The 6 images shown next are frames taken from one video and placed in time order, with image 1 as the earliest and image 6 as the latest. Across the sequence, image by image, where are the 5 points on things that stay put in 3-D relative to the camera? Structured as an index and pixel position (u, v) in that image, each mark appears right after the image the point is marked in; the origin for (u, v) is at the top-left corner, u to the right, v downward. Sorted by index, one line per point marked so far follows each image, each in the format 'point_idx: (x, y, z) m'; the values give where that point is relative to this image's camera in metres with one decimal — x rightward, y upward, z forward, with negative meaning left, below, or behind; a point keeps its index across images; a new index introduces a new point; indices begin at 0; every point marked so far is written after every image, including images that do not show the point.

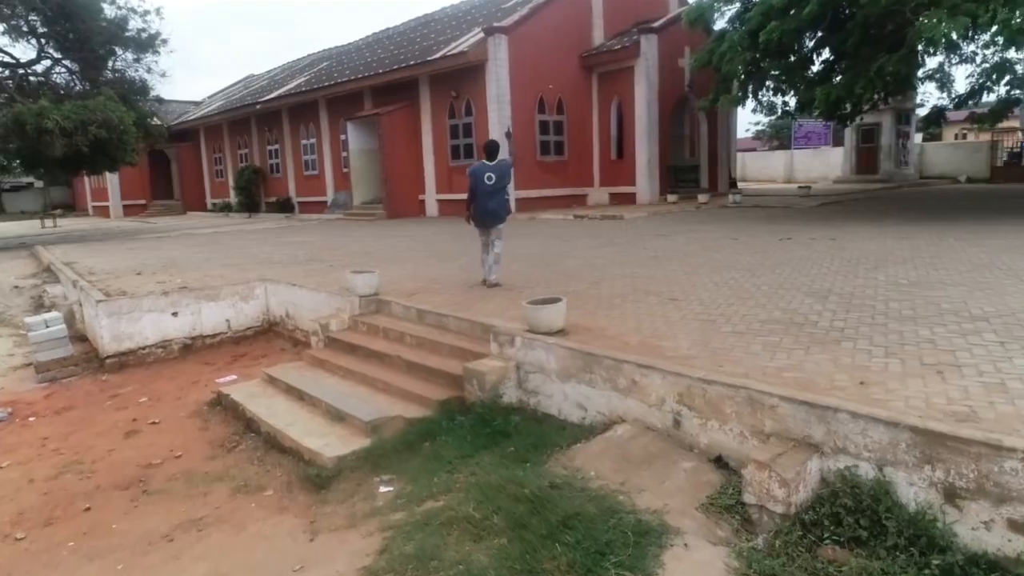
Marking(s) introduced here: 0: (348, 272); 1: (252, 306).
0: (-1.5, +0.1, +7.2) m
1: (-2.7, -0.2, +8.5) m
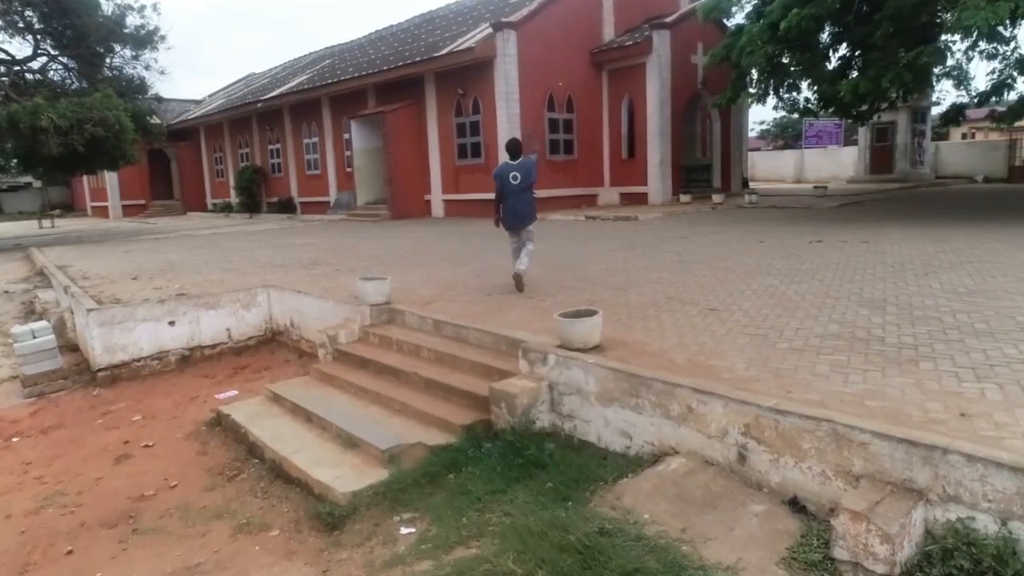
0: (-1.3, +0.1, +6.7) m
1: (-2.5, -0.3, +7.9) m
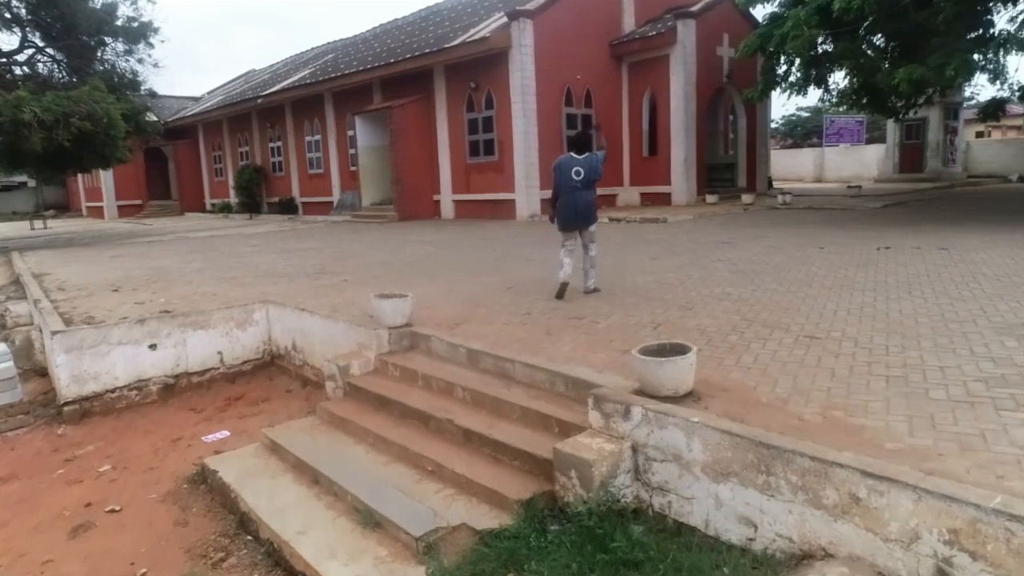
0: (-1.0, -0.1, +5.6) m
1: (-2.2, -0.4, +6.8) m
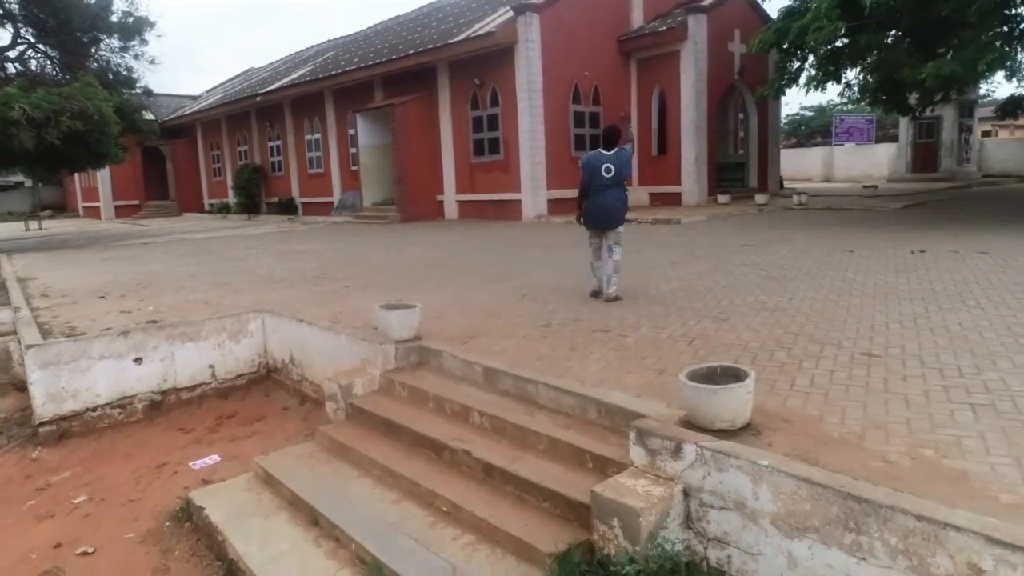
0: (-0.8, -0.1, +5.1) m
1: (-2.1, -0.5, +6.3) m
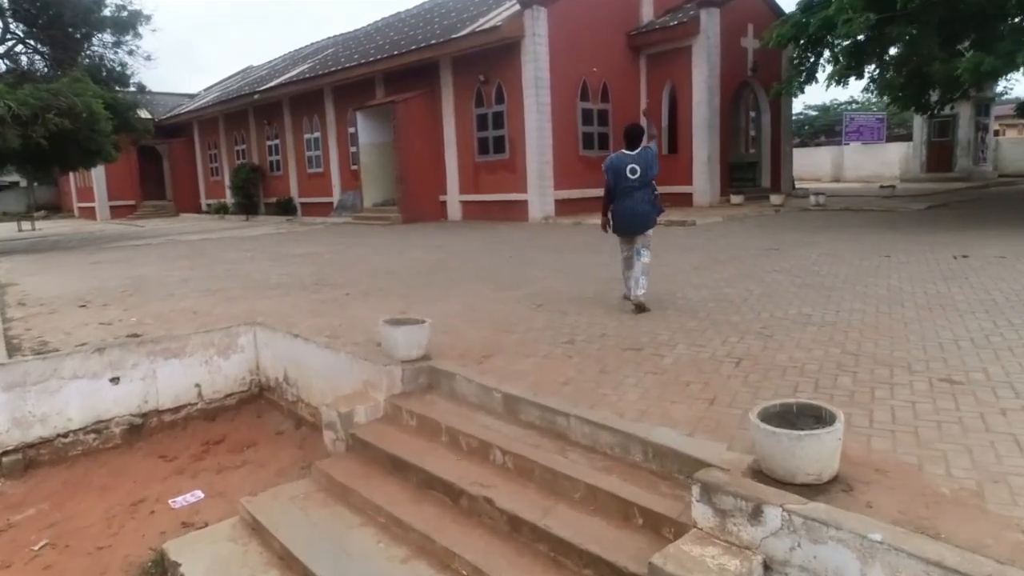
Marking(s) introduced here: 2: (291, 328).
0: (-0.7, -0.2, +4.5) m
1: (-2.0, -0.5, +5.8) m
2: (-1.5, -0.3, +5.6) m
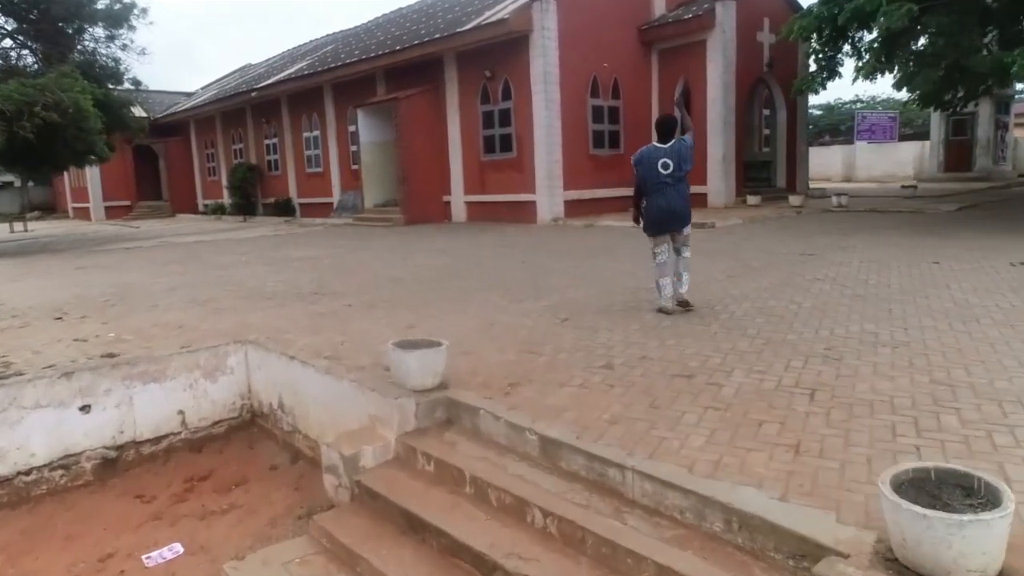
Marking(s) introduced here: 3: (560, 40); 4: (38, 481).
0: (-0.6, -0.3, +3.8) m
1: (-1.8, -0.6, +5.1) m
2: (-1.4, -0.4, +5.0) m
3: (+0.9, +4.5, +14.7) m
4: (-2.6, -1.0, +4.4) m
